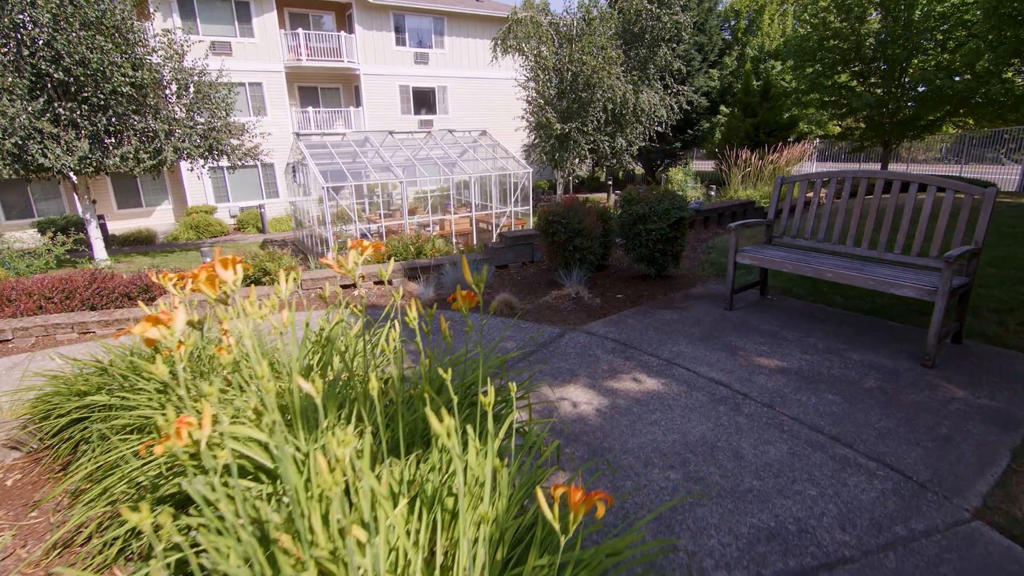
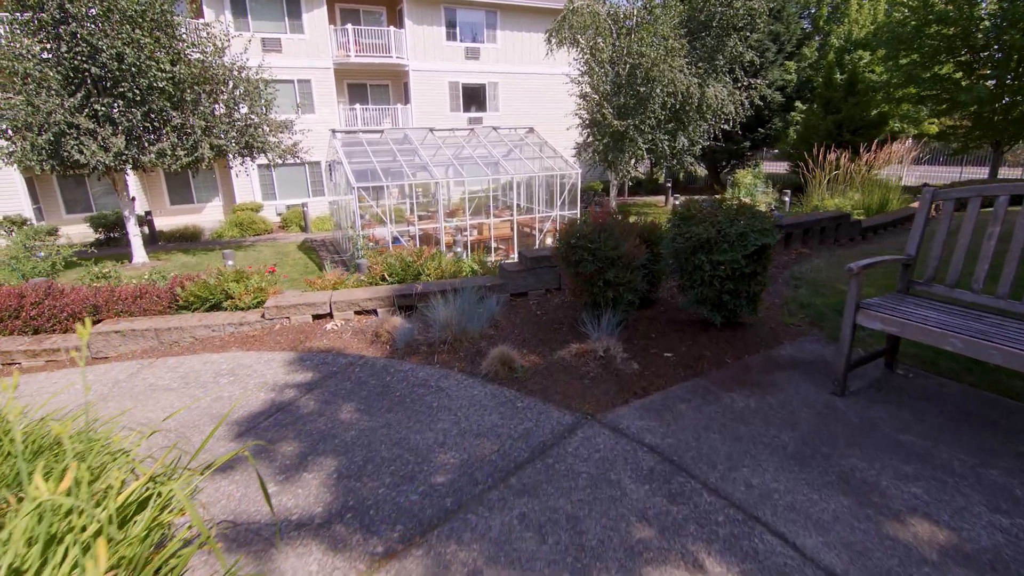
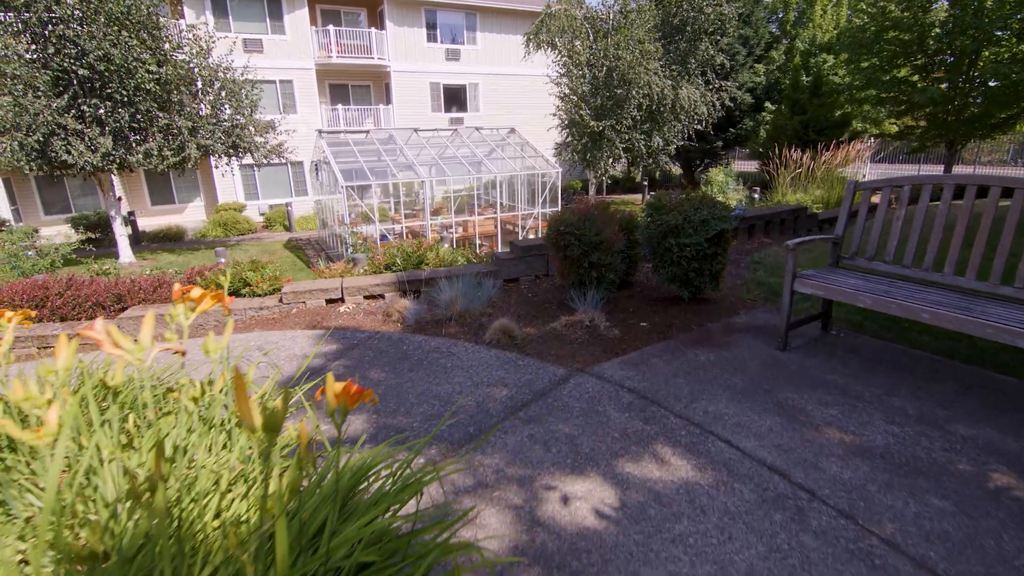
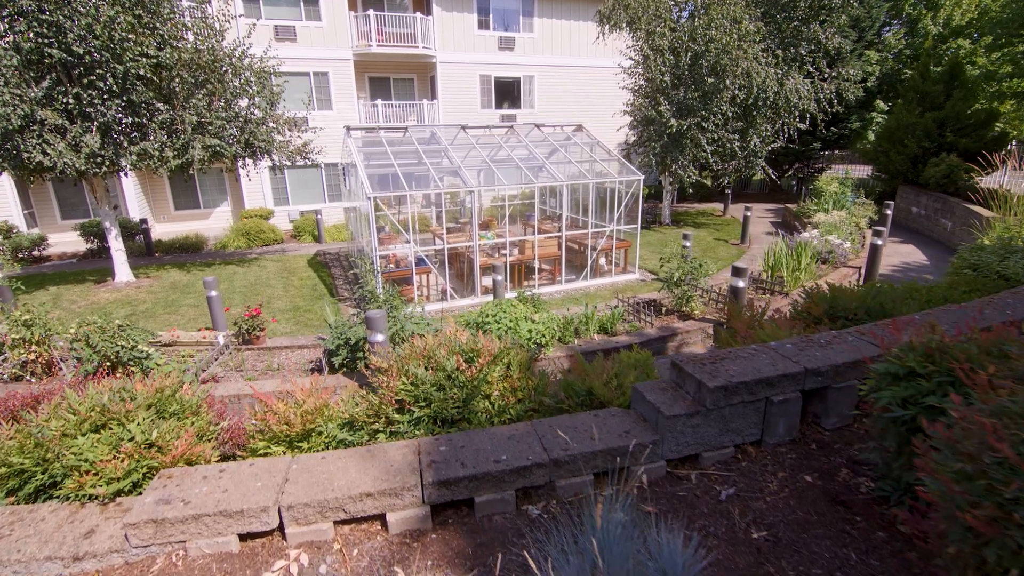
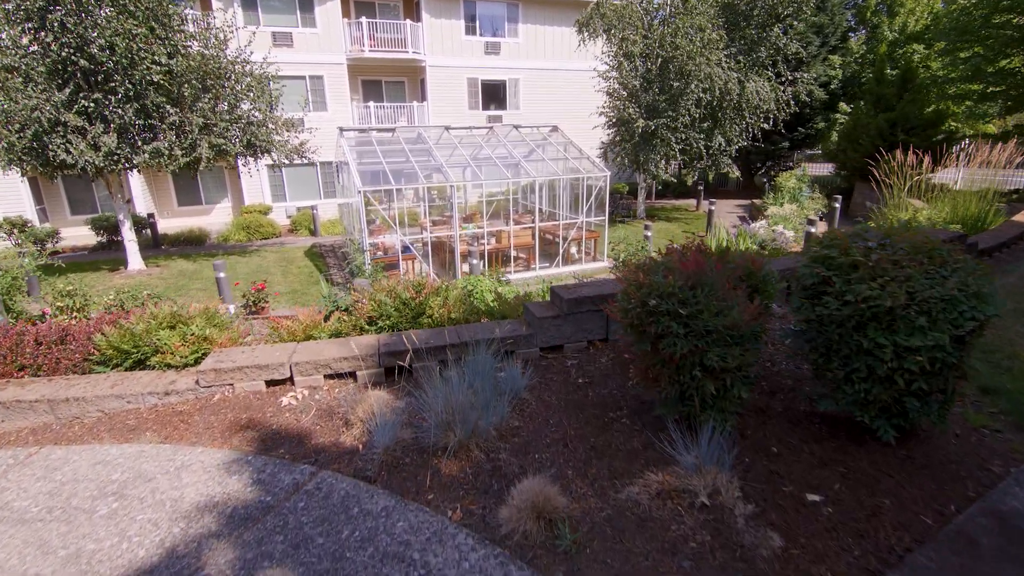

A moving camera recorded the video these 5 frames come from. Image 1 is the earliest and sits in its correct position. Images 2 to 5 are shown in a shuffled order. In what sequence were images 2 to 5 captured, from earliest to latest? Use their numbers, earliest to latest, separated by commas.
3, 2, 5, 4
